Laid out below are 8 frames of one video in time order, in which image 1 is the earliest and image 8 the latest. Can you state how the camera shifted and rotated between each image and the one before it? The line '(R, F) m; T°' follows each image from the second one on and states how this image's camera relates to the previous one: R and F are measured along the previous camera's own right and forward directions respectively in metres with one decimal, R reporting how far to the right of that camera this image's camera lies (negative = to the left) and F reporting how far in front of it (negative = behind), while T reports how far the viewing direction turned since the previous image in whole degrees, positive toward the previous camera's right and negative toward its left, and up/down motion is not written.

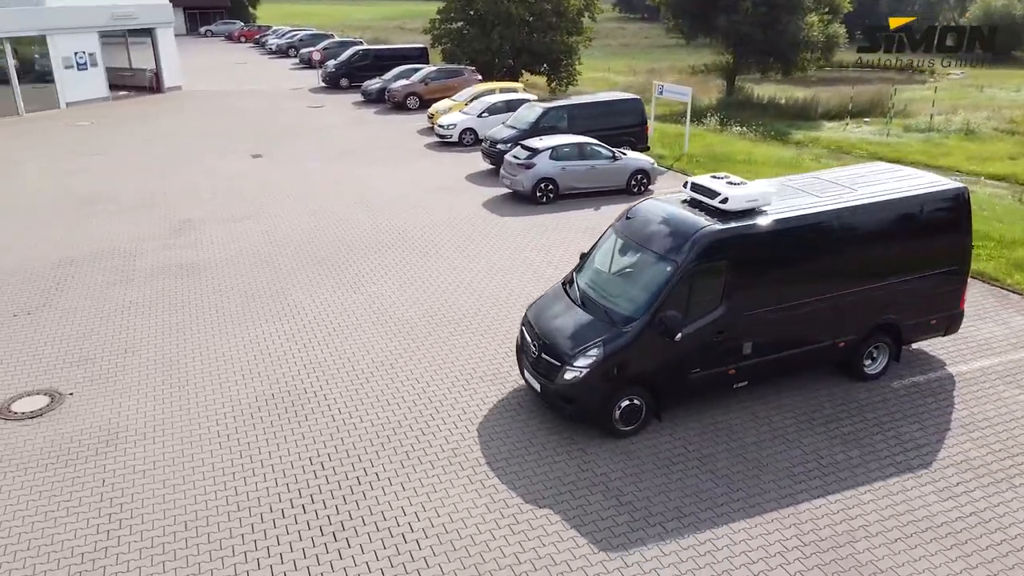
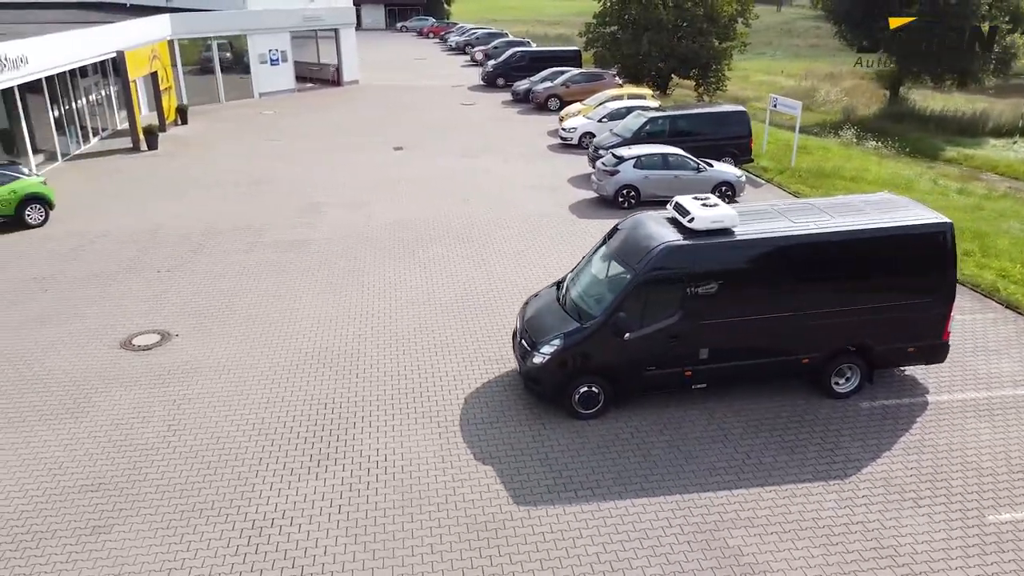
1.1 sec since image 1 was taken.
(+2.3, -1.2) m; -13°
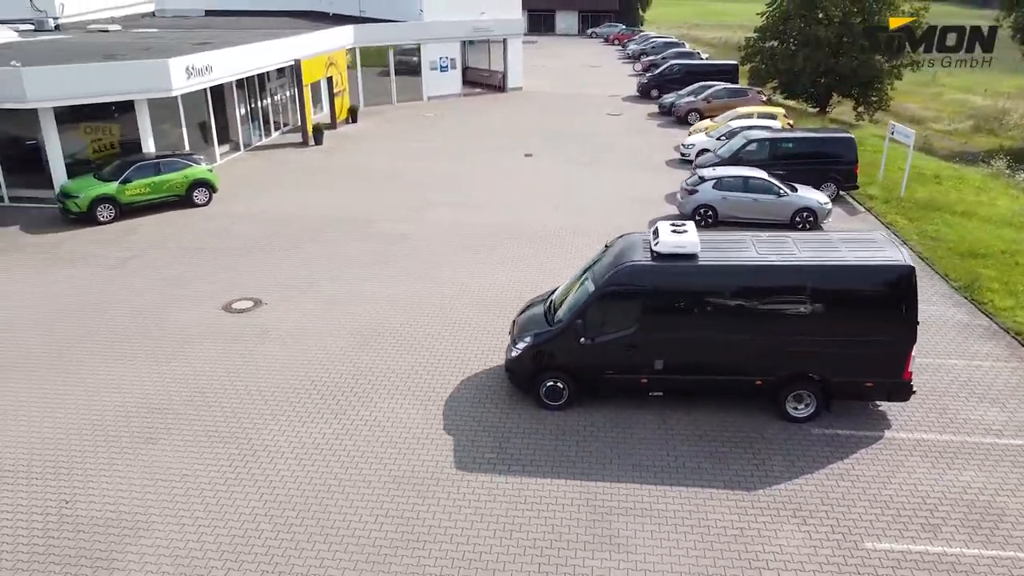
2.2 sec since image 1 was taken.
(+2.7, -1.1) m; -14°
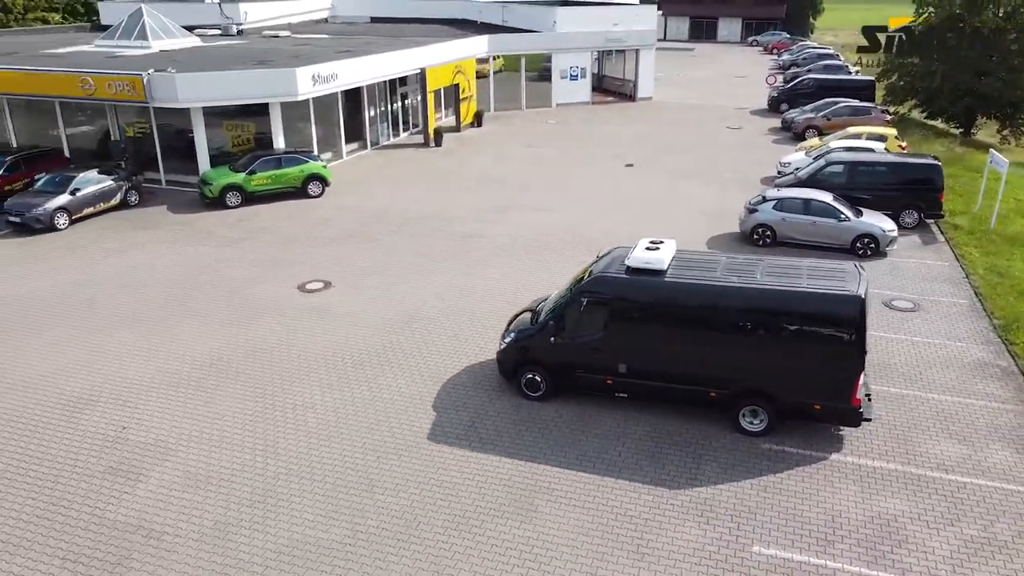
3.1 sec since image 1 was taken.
(+2.5, -1.1) m; -12°
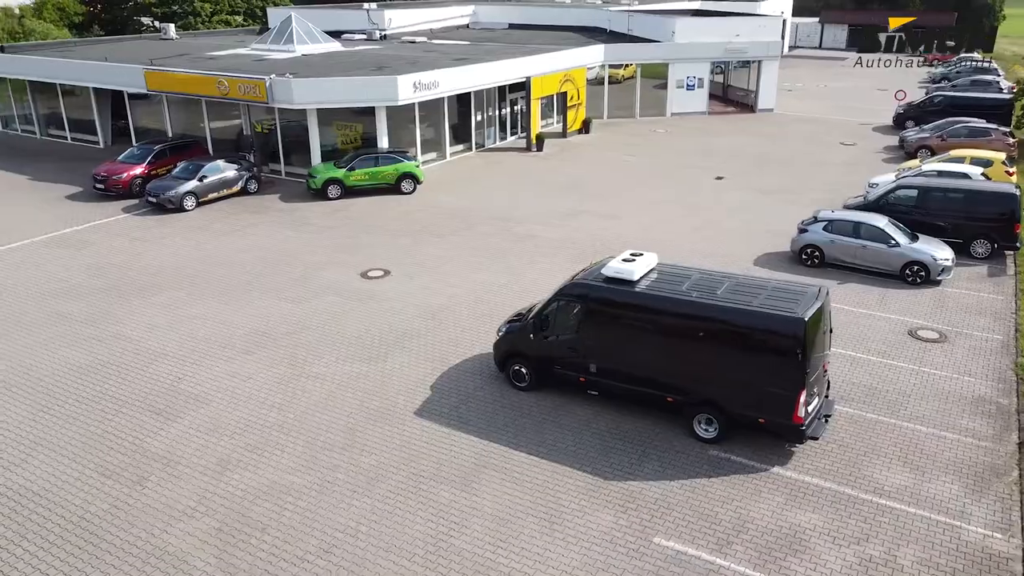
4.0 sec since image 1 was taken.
(+2.6, -1.0) m; -11°
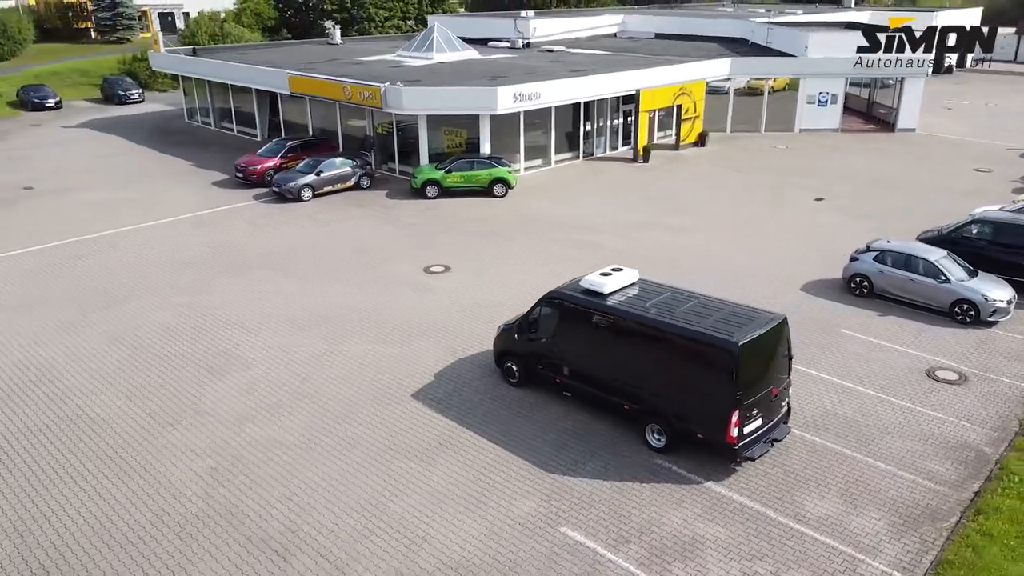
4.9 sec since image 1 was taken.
(+3.1, -0.9) m; -13°
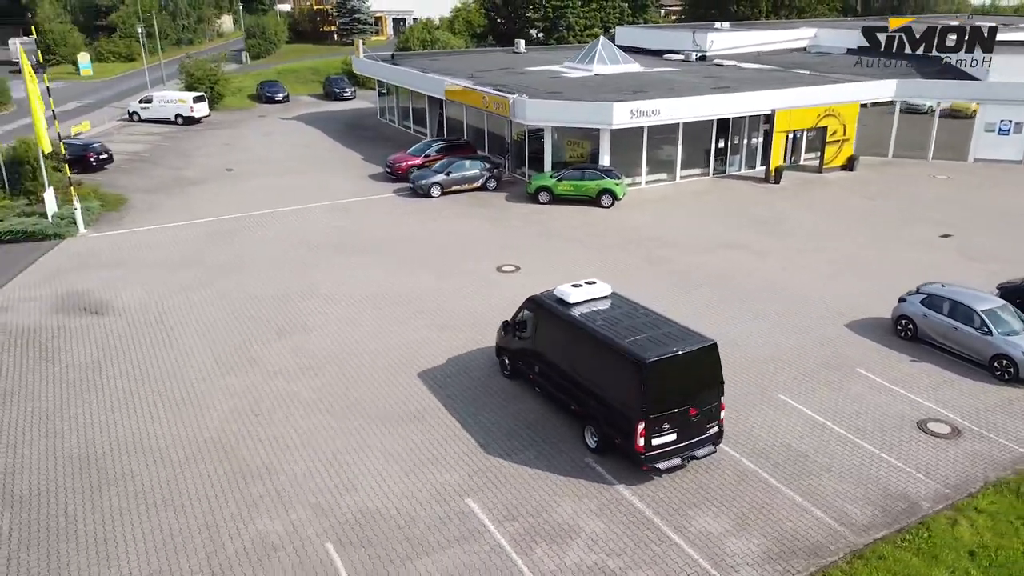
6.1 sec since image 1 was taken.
(+4.3, -1.0) m; -16°
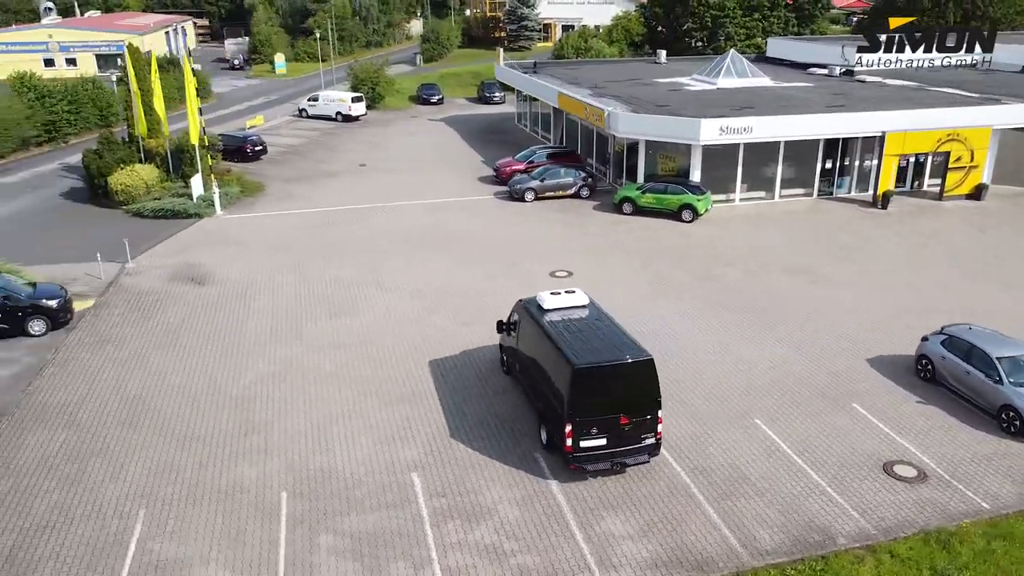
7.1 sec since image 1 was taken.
(+3.7, -0.8) m; -13°
